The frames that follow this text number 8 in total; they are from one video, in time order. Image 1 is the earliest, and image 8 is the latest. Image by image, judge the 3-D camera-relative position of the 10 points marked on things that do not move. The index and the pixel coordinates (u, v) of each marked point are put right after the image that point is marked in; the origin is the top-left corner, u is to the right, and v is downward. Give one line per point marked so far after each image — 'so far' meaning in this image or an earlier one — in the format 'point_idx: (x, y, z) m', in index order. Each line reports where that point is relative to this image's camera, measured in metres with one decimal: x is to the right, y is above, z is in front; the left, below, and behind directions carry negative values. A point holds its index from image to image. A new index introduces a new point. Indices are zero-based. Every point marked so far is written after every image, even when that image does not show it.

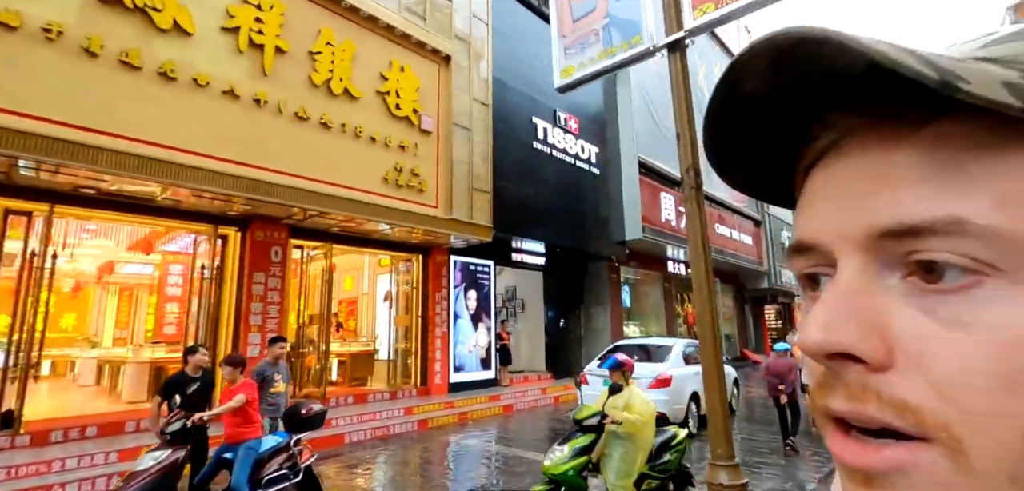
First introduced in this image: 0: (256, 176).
0: (-3.6, +1.0, +6.6) m
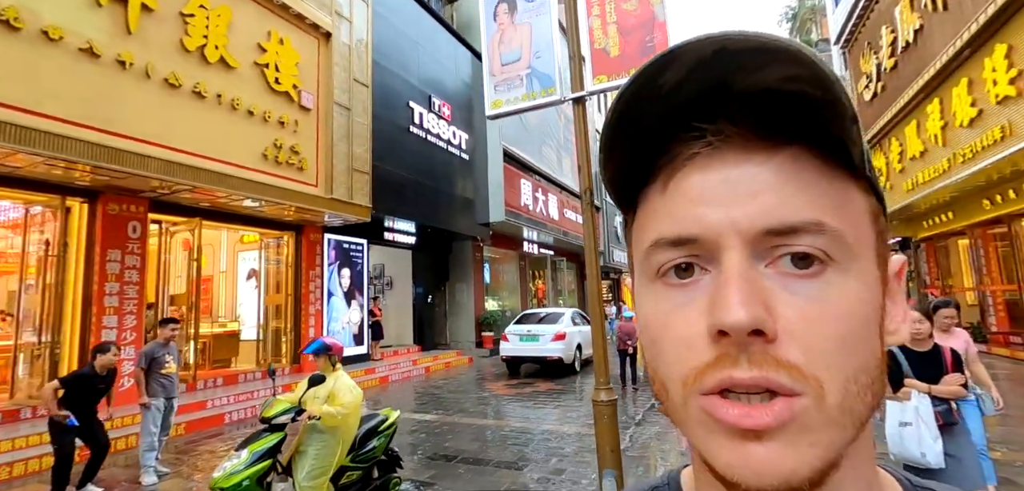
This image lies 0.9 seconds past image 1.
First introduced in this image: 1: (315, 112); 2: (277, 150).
0: (-5.0, +1.3, +6.0) m
1: (-3.7, +2.5, +9.0) m
2: (-4.0, +1.6, +8.2) m
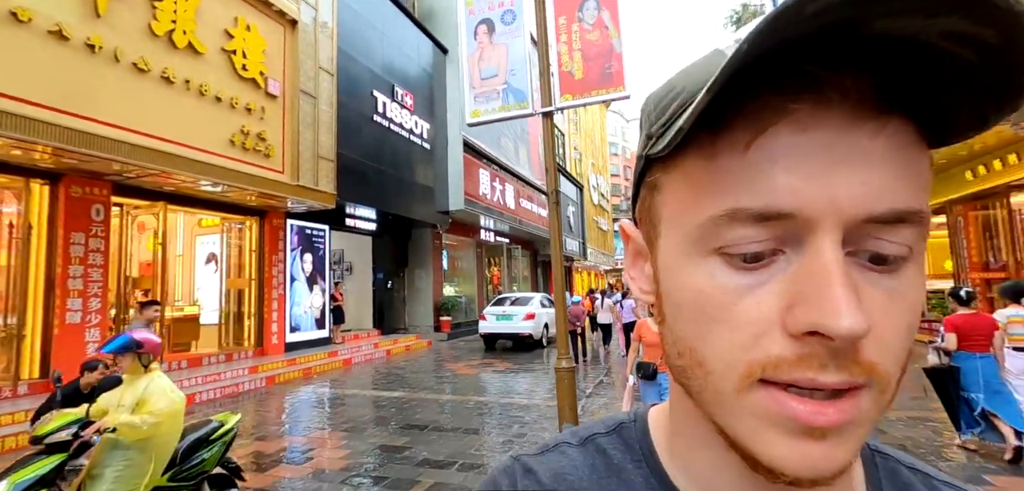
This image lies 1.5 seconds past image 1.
0: (-5.4, +1.5, +6.0) m
1: (-4.4, +2.8, +9.1) m
2: (-4.6, +1.9, +8.3) m
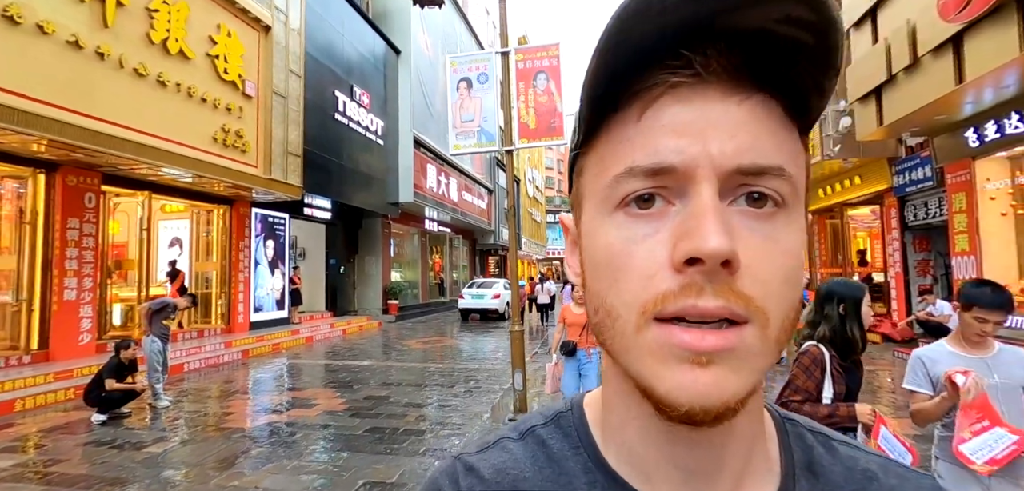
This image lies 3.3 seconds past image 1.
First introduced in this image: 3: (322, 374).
0: (-5.9, +1.7, +6.8) m
1: (-5.3, +3.0, +9.9) m
2: (-5.5, +2.1, +9.1) m
3: (-3.5, -2.4, +8.8) m
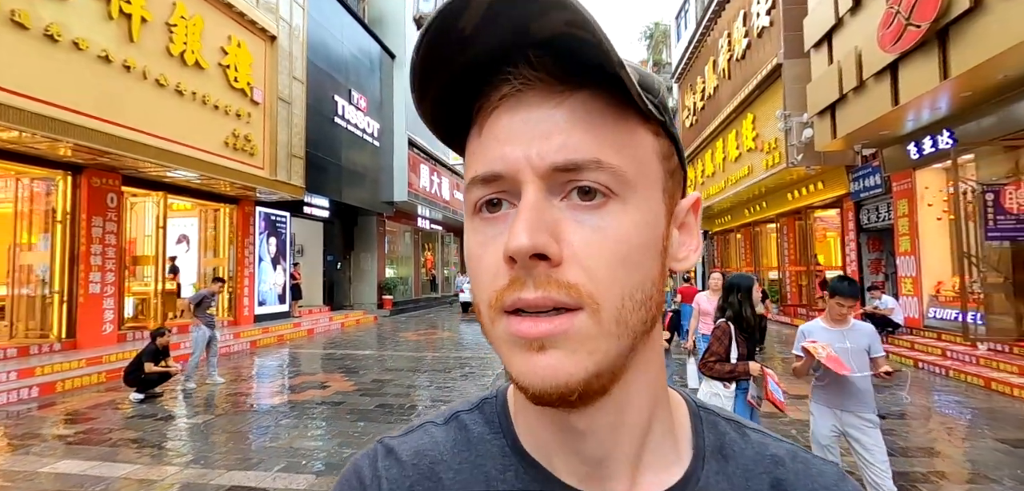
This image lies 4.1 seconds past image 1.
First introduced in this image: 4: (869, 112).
0: (-6.1, +1.7, +7.4) m
1: (-5.5, +3.1, +10.6) m
2: (-5.7, +2.2, +9.7) m
3: (-3.7, -2.3, +9.5) m
4: (+5.7, +2.1, +7.6) m
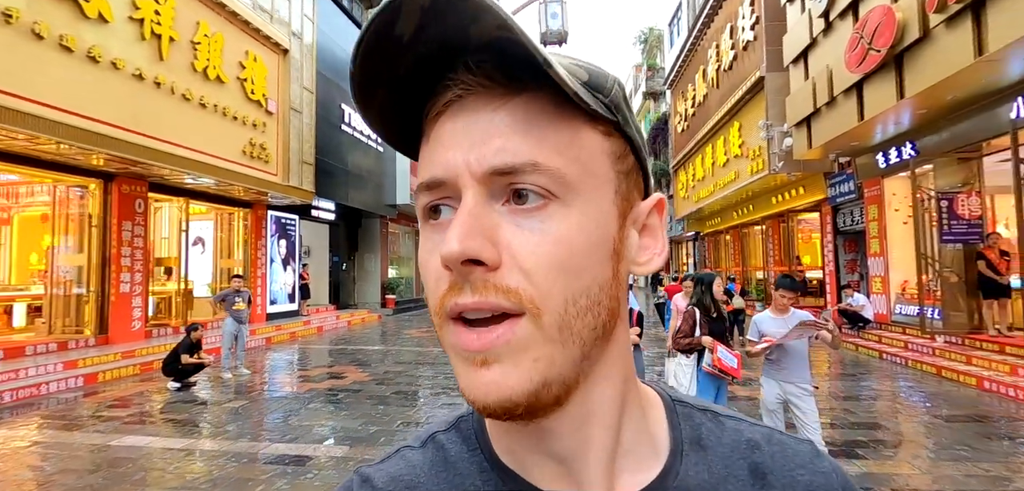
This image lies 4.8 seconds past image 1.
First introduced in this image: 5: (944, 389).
0: (-6.1, +1.7, +8.0) m
1: (-5.5, +3.0, +11.2) m
2: (-5.7, +2.1, +10.4) m
3: (-3.7, -2.4, +10.1) m
4: (+5.7, +2.1, +8.3) m
5: (+5.7, -1.9, +6.2) m
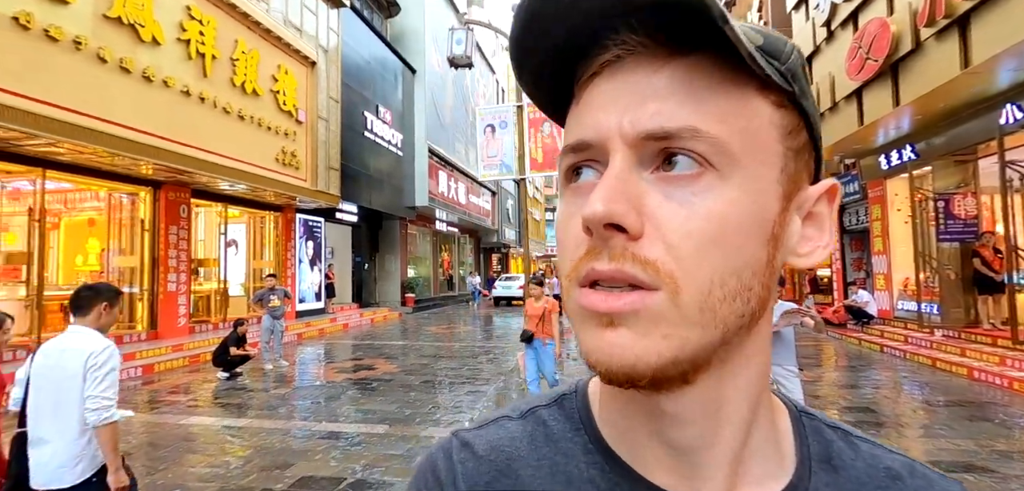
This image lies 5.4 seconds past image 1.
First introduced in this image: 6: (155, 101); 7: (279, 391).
0: (-5.8, +1.6, +8.7) m
1: (-5.2, +3.0, +11.9) m
2: (-5.3, +2.1, +11.0) m
3: (-3.4, -2.4, +10.7) m
4: (+6.0, +2.1, +8.7) m
5: (+5.9, -1.9, +6.6) m
6: (-5.9, +2.4, +8.1) m
7: (-3.4, -2.1, +7.0) m
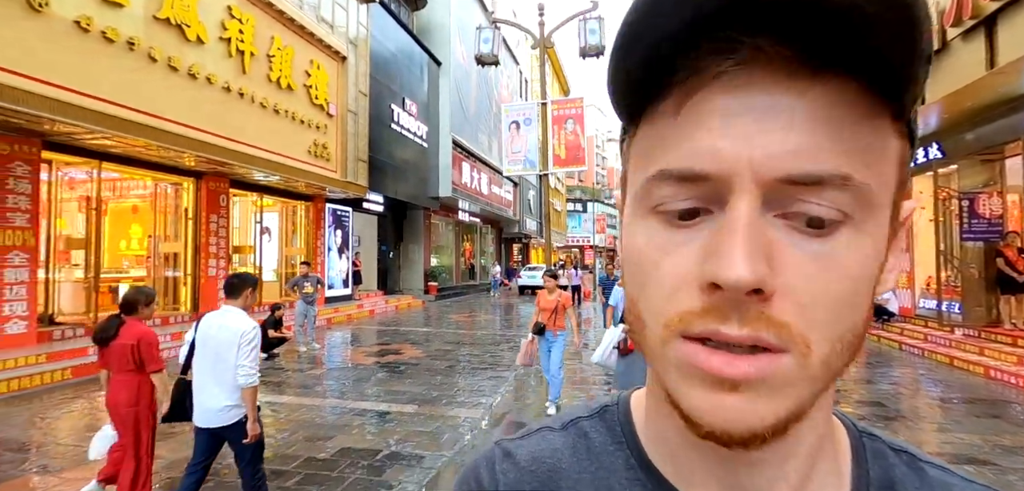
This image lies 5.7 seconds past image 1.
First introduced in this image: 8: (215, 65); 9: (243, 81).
0: (-5.3, +1.9, +9.2) m
1: (-4.6, +3.3, +12.3) m
2: (-4.8, +2.4, +11.5) m
3: (-2.9, -2.1, +11.2) m
4: (+6.5, +2.2, +8.7) m
5: (+6.2, -1.8, +6.7) m
6: (-5.5, +2.6, +8.6) m
7: (-3.1, -2.0, +7.4) m
8: (-5.4, +3.3, +8.7) m
9: (-5.3, +3.2, +9.3) m
